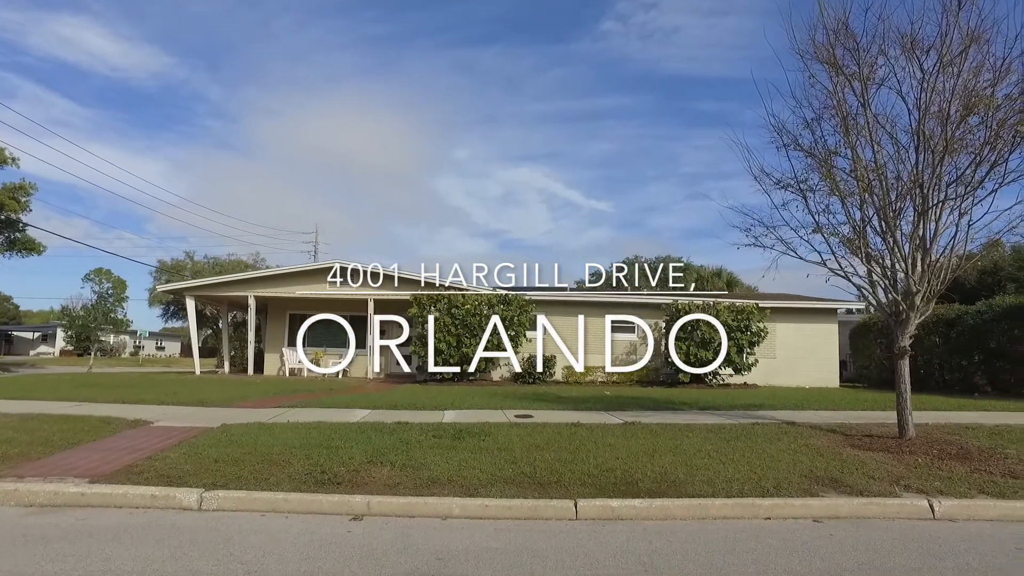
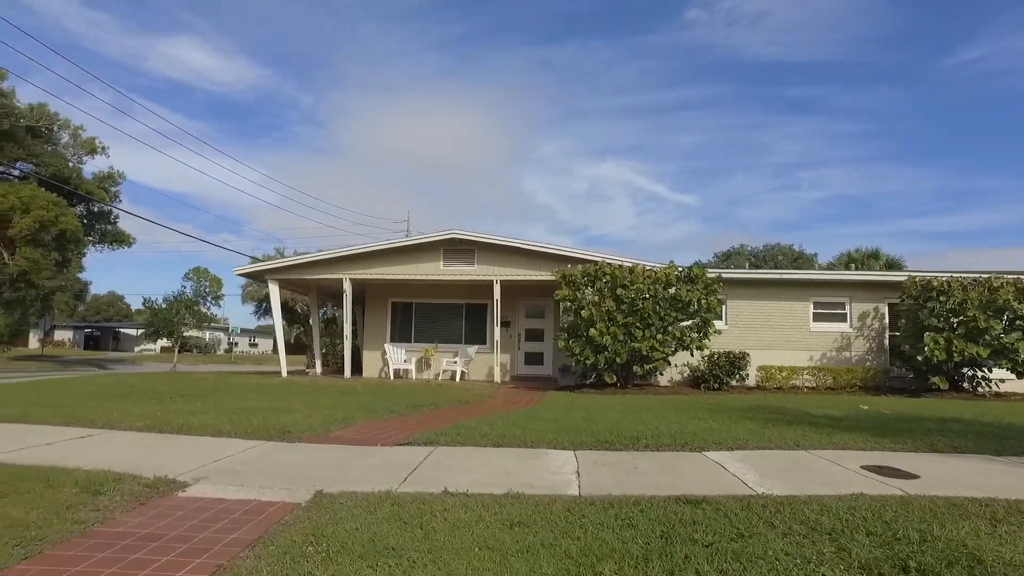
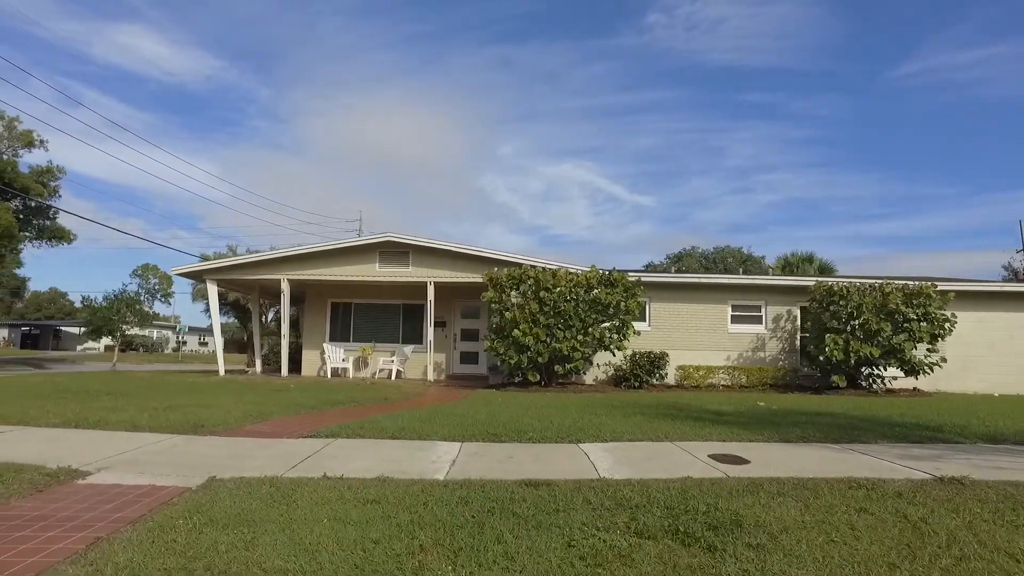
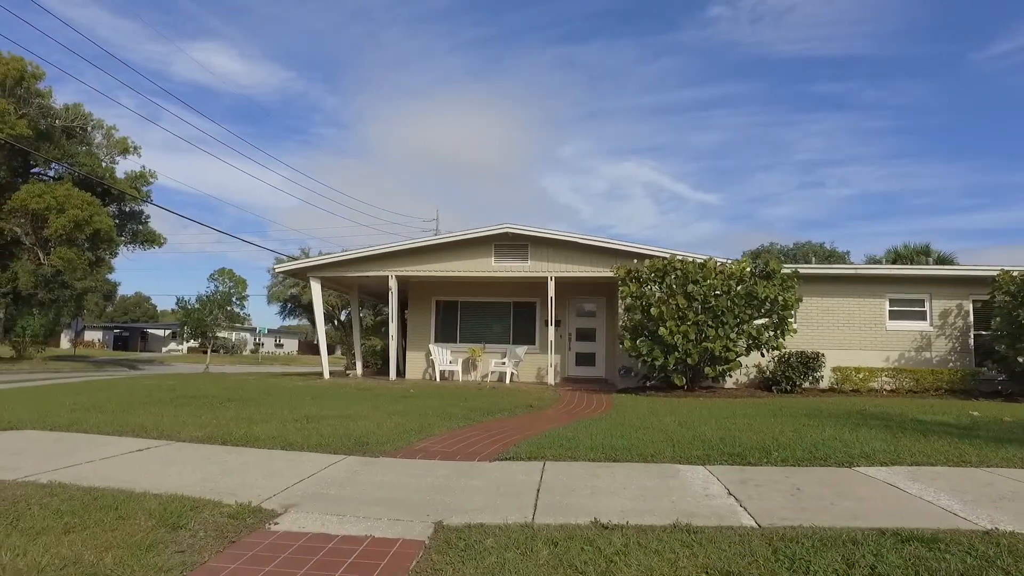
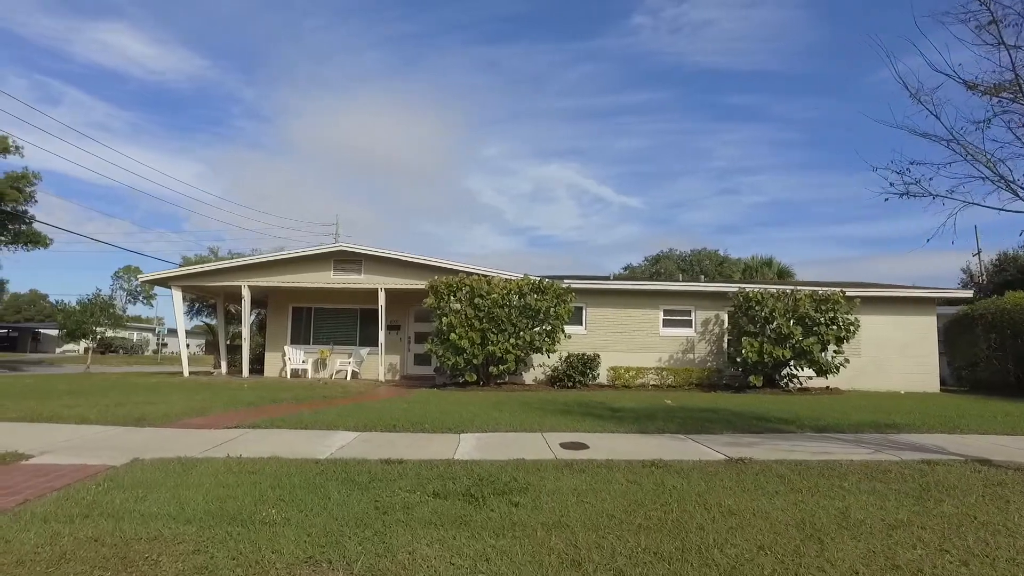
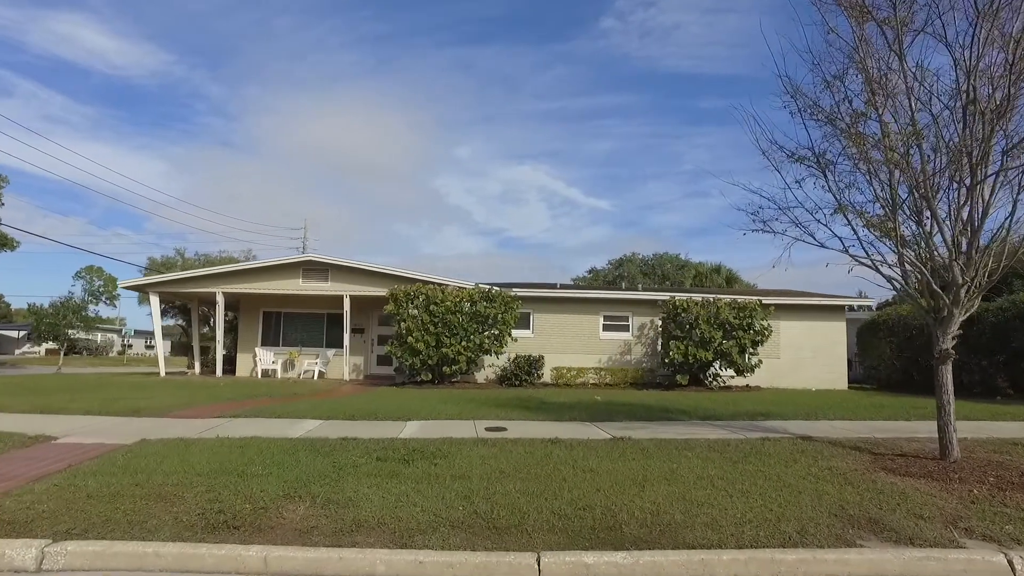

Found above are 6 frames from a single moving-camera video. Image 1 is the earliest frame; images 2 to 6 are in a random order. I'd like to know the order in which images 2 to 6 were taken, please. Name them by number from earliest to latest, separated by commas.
6, 5, 3, 2, 4
